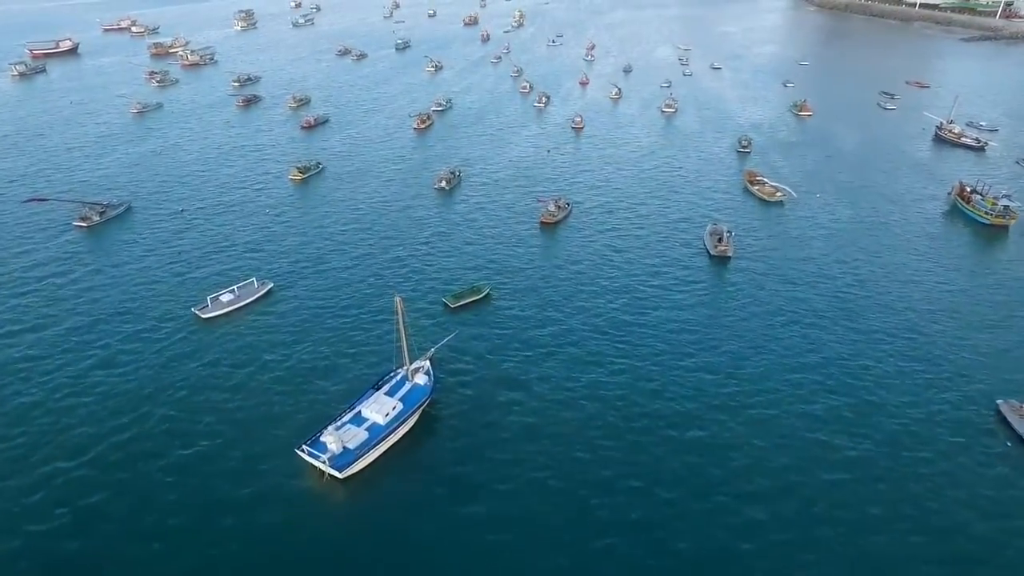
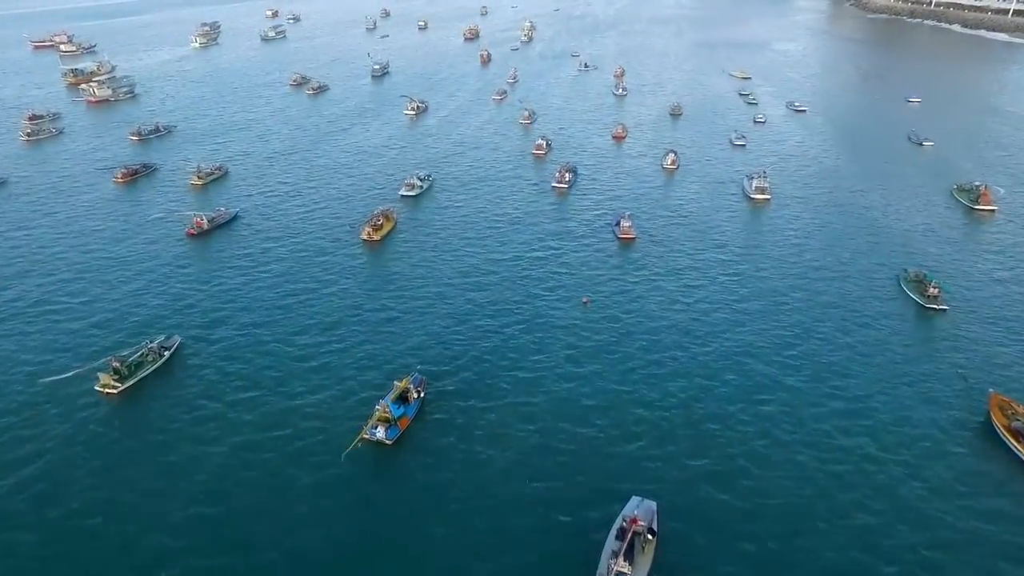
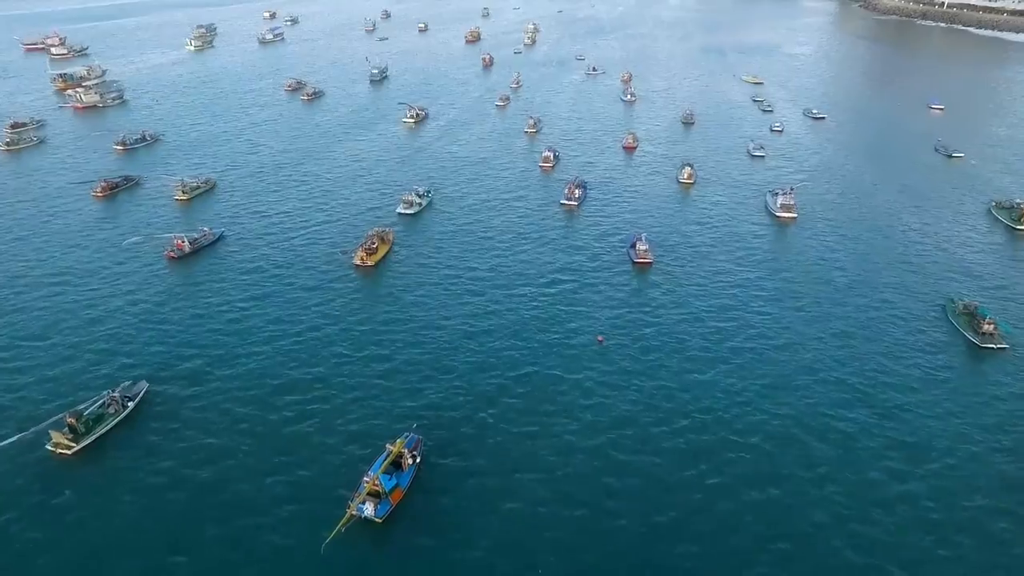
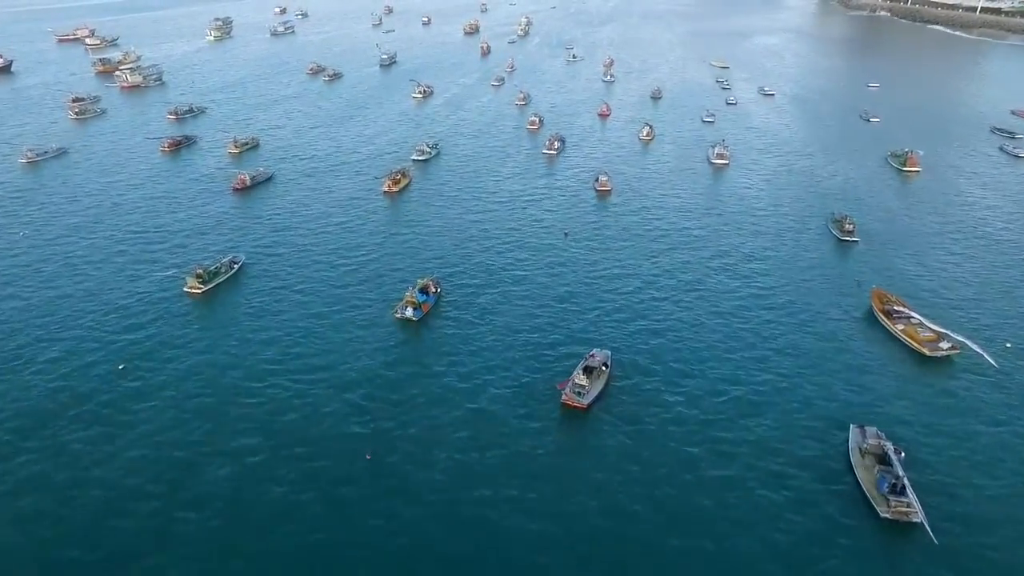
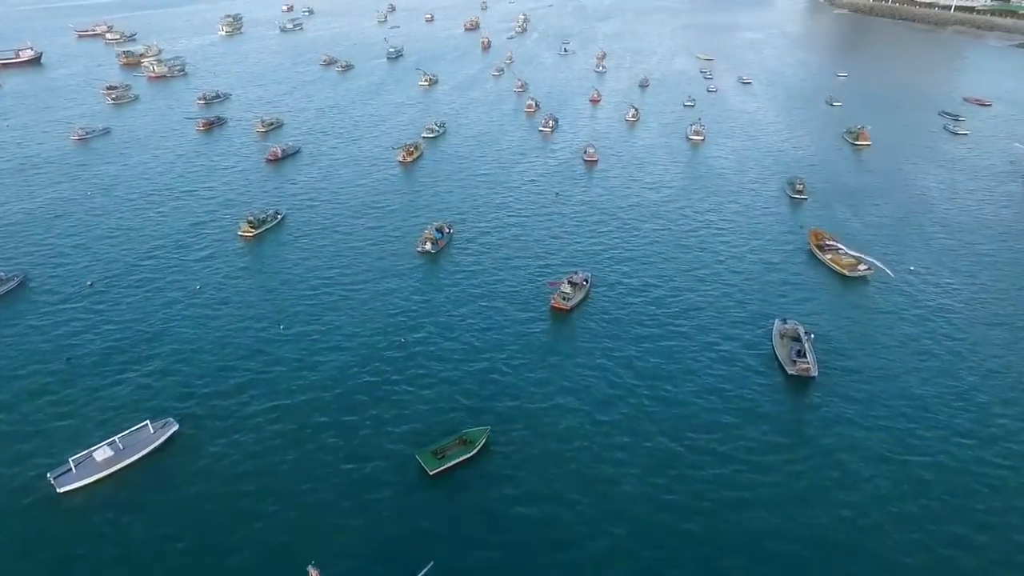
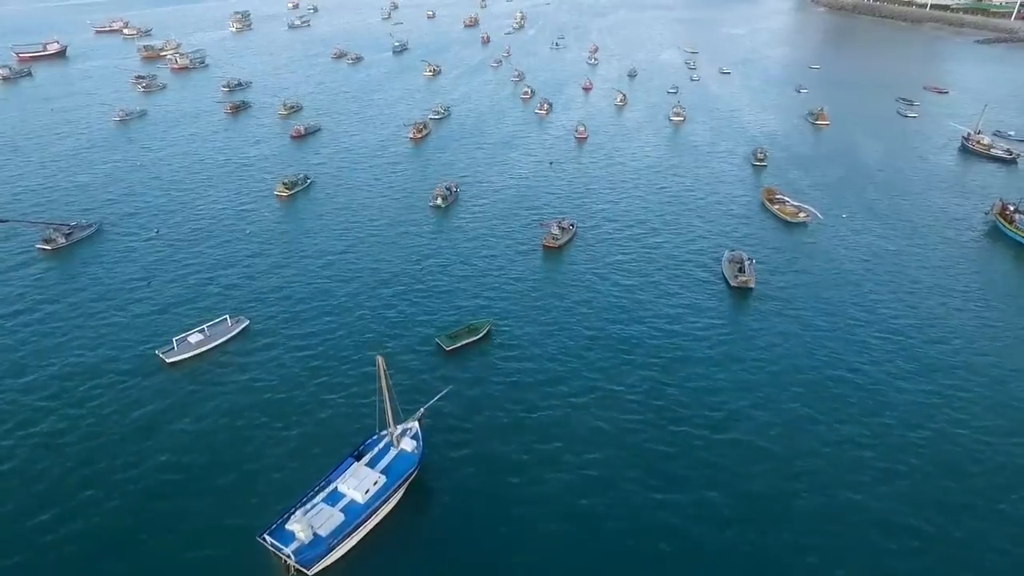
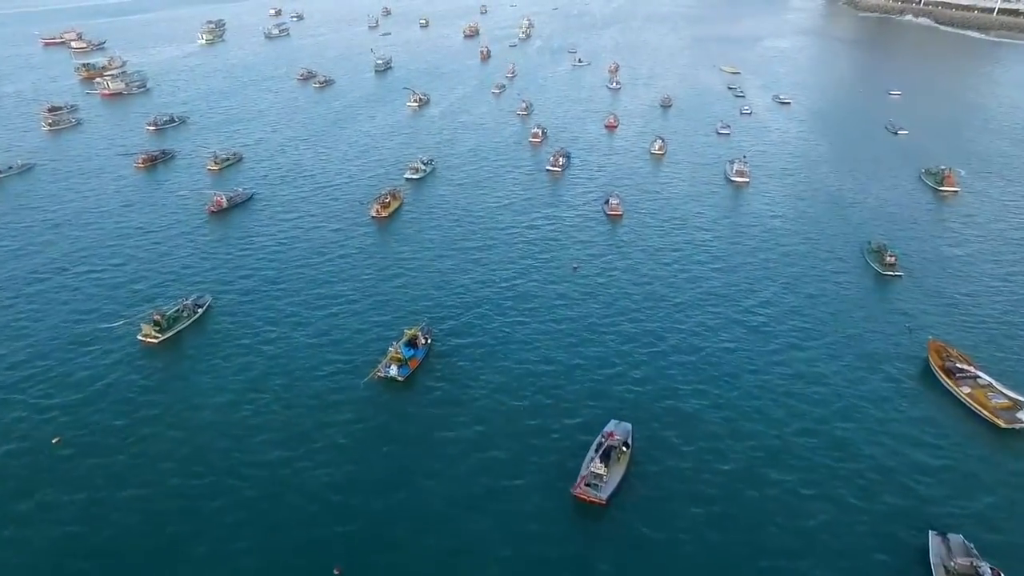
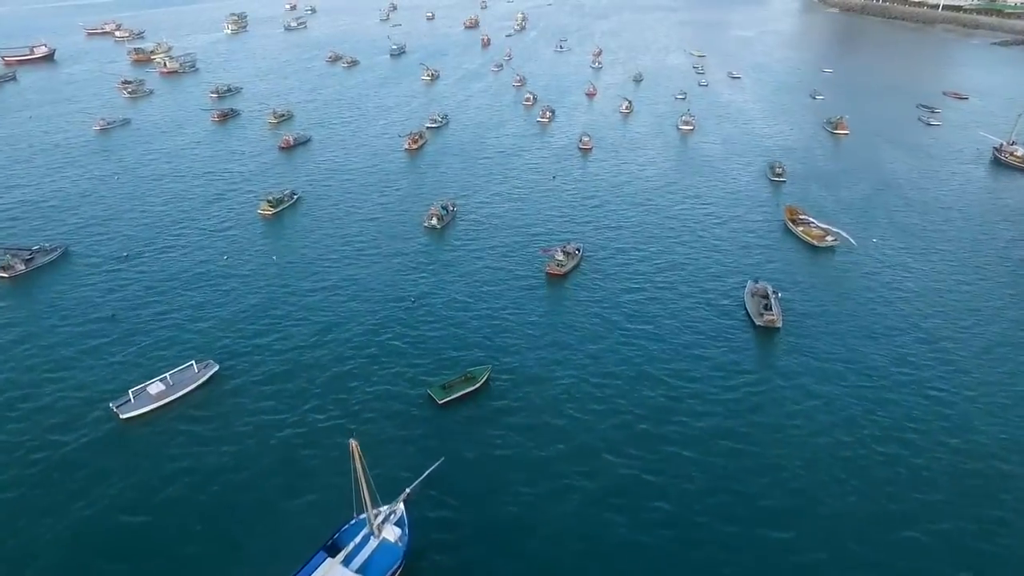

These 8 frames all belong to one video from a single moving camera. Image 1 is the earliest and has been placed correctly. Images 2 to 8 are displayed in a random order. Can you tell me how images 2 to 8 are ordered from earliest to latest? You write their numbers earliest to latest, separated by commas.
6, 8, 5, 4, 7, 2, 3
